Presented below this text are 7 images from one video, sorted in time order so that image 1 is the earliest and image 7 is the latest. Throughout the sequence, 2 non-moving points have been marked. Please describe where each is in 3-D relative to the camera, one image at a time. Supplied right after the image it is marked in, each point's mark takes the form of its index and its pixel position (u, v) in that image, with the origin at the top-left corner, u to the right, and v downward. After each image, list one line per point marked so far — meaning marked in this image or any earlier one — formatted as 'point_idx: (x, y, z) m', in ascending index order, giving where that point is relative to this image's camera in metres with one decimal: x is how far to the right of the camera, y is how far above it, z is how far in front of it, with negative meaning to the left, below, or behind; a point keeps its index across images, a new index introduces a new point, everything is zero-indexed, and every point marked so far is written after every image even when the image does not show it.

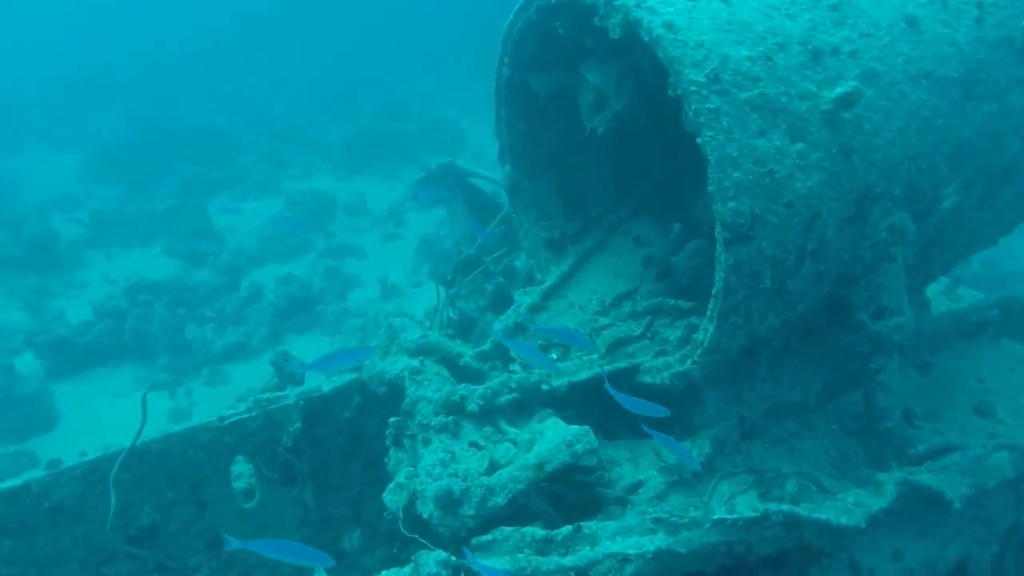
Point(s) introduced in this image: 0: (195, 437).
0: (-4.4, -2.1, +9.1) m
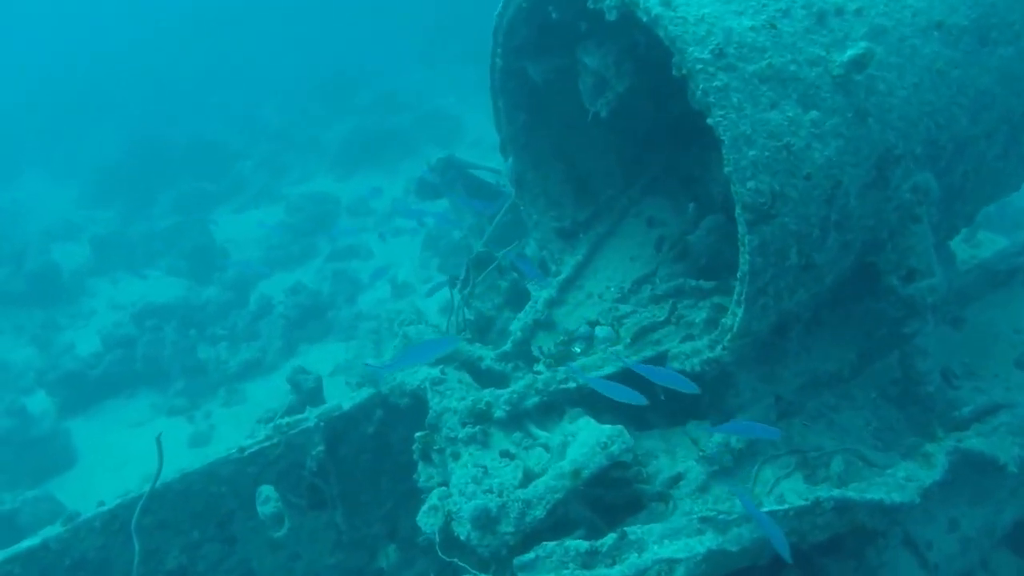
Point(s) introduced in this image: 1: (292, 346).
0: (-3.9, -2.5, +8.8) m
1: (-5.5, -1.6, +16.4) m
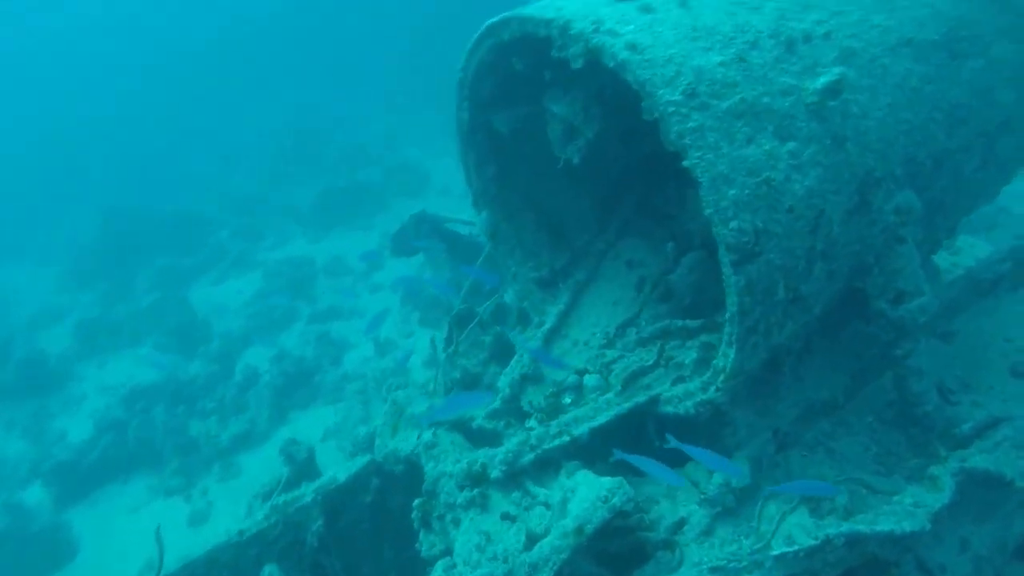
0: (-3.7, -3.6, +8.6) m
1: (-5.5, -3.0, +16.1) m
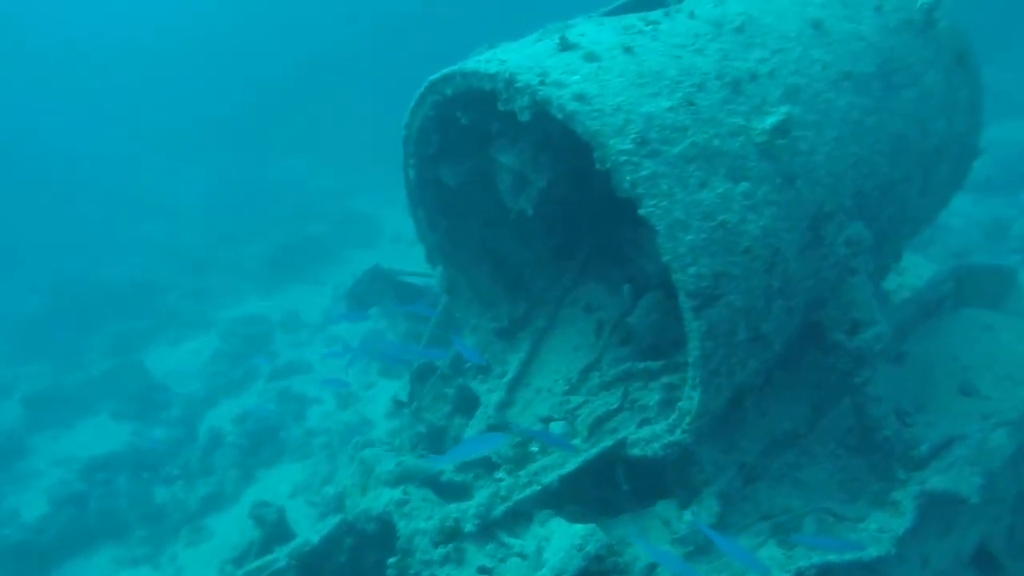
0: (-3.9, -4.4, +8.3) m
1: (-6.2, -4.3, +15.7) m
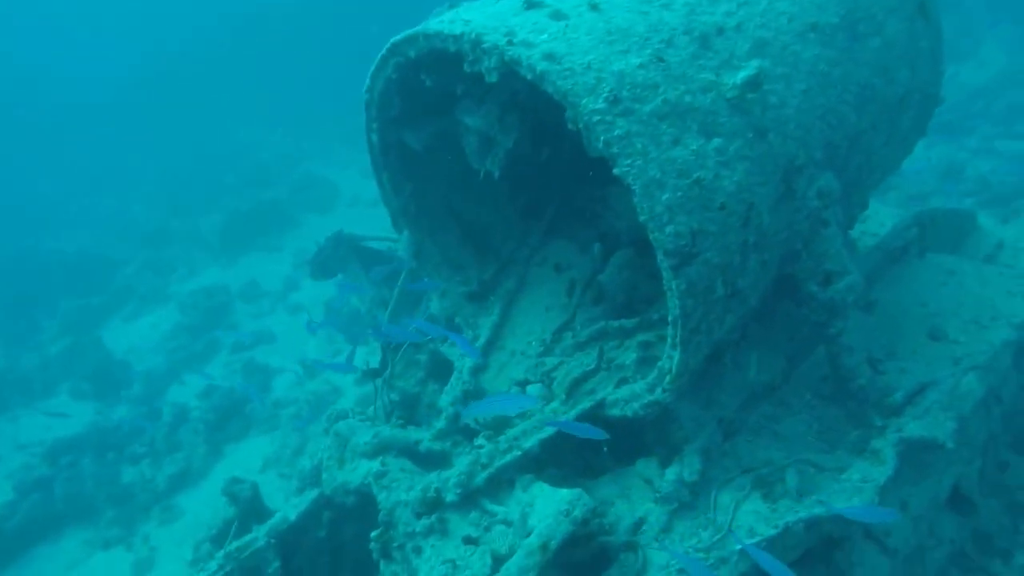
0: (-4.0, -4.2, +7.8) m
1: (-6.7, -3.7, +15.1) m
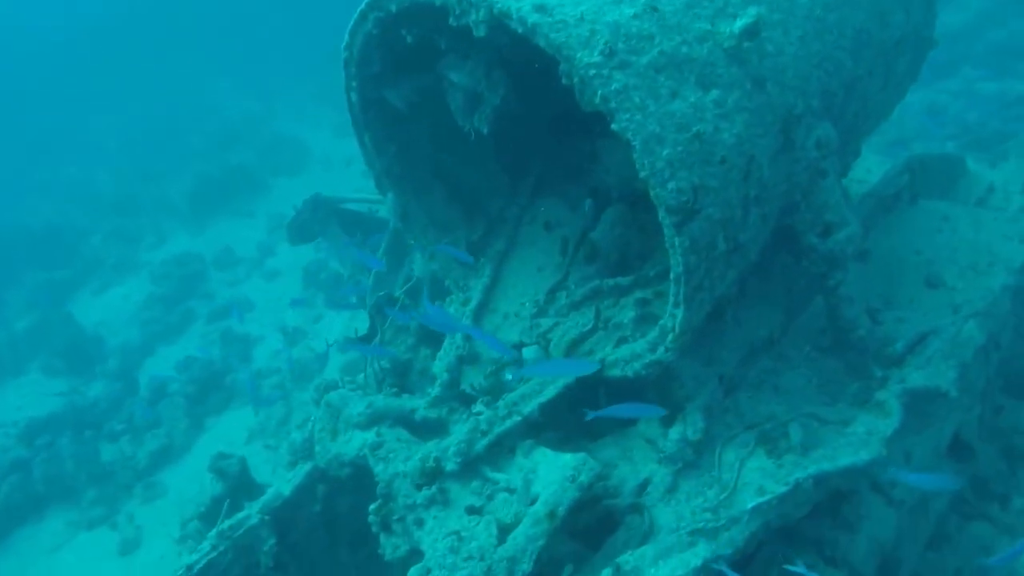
0: (-3.7, -4.0, +7.4) m
1: (-6.7, -3.0, +14.5) m
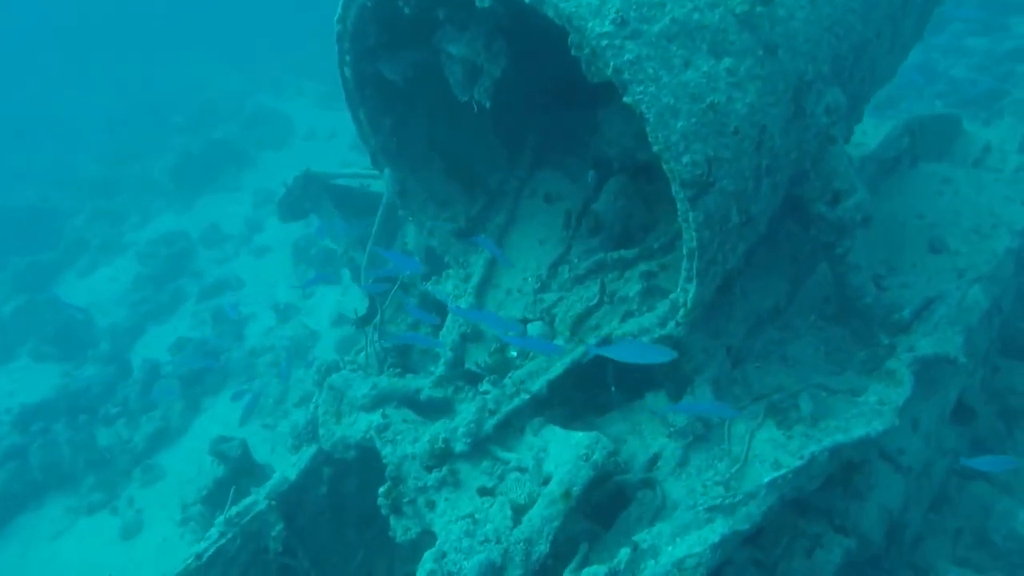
0: (-3.1, -3.7, +8.9) m
1: (-3.7, -3.9, +16.6) m
